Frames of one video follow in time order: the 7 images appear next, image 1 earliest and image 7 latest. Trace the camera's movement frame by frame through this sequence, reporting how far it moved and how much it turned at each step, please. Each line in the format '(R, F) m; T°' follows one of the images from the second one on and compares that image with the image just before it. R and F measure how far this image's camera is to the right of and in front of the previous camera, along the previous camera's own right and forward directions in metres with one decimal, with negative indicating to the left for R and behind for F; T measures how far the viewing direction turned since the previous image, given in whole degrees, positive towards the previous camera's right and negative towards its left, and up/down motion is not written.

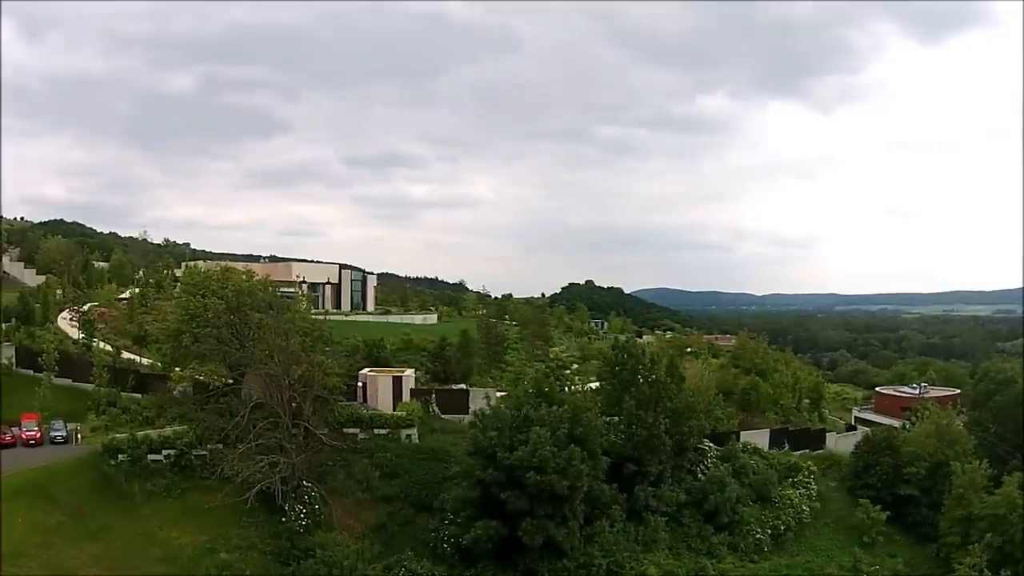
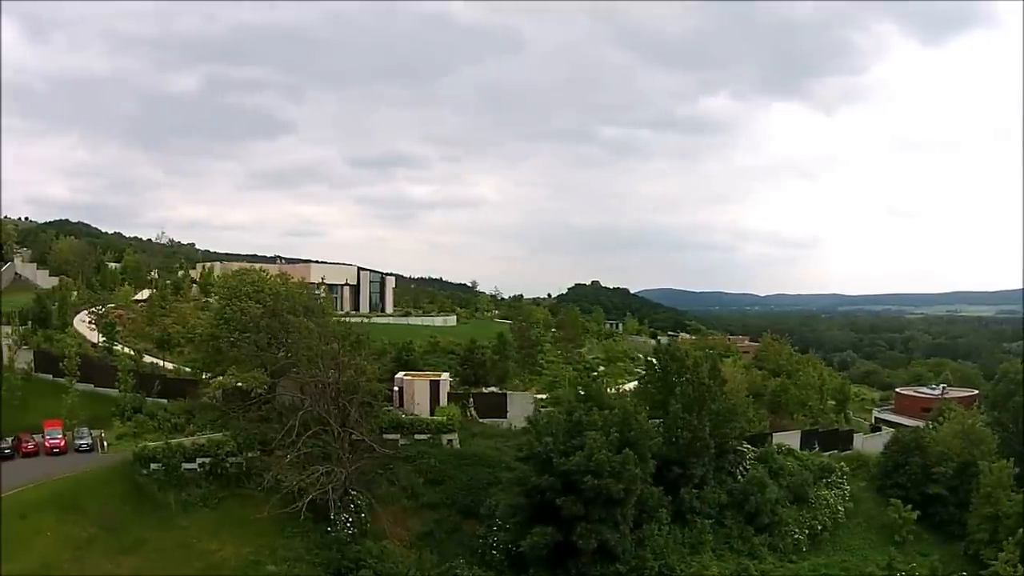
(-1.0, +0.1) m; 0°
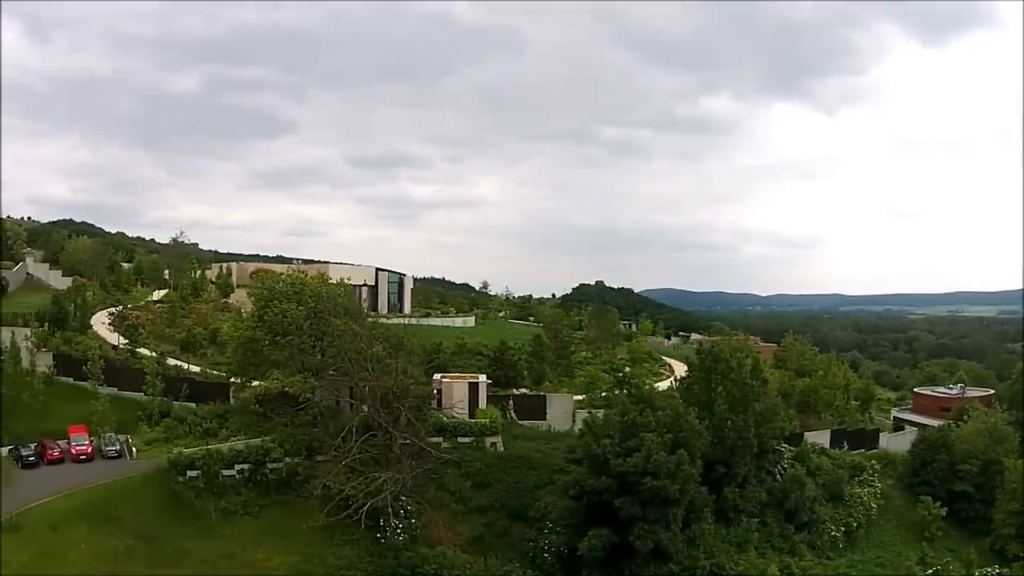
(-1.1, 0.0) m; 0°
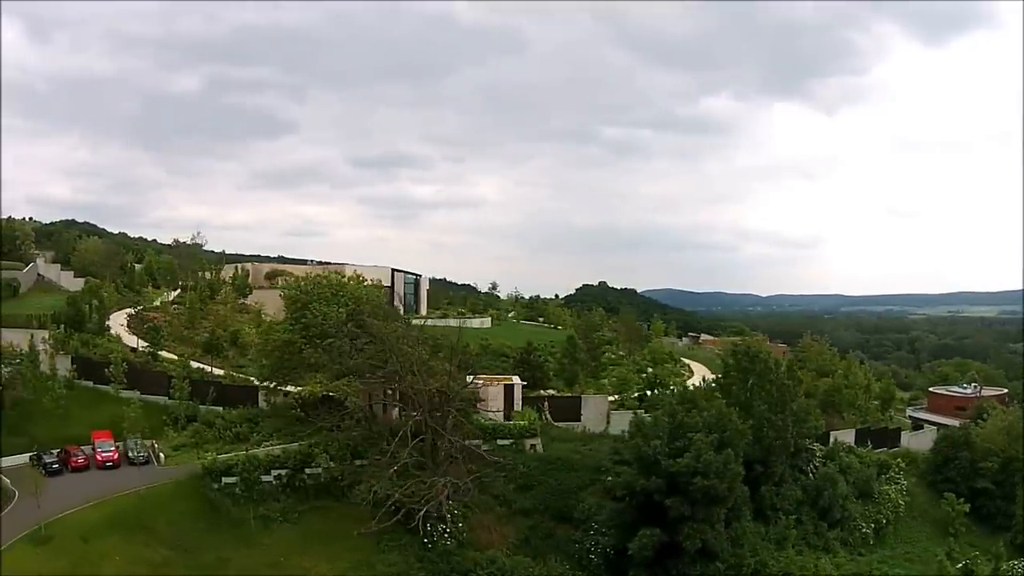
(-1.0, 0.0) m; 0°
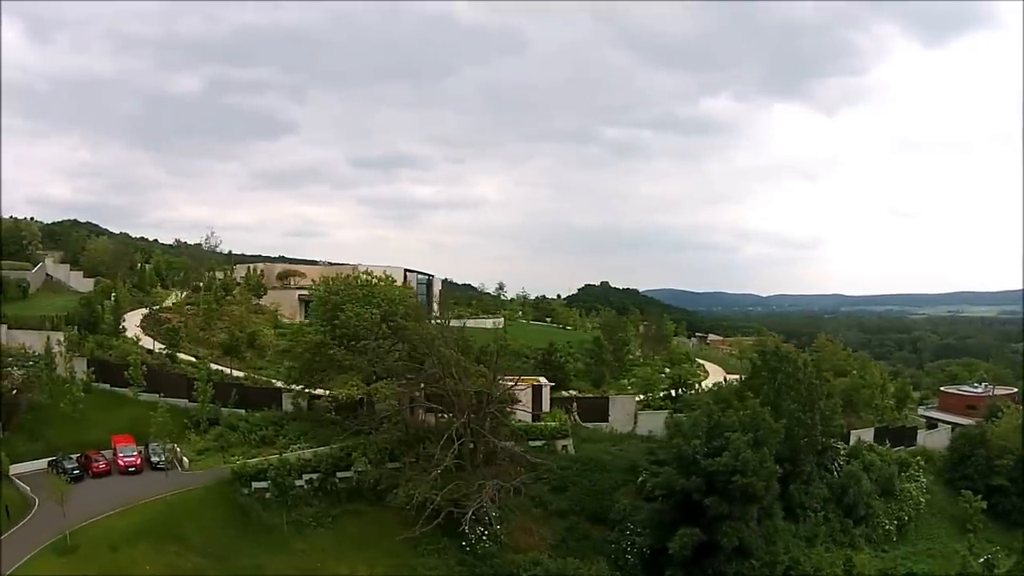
(-0.8, 0.0) m; 0°
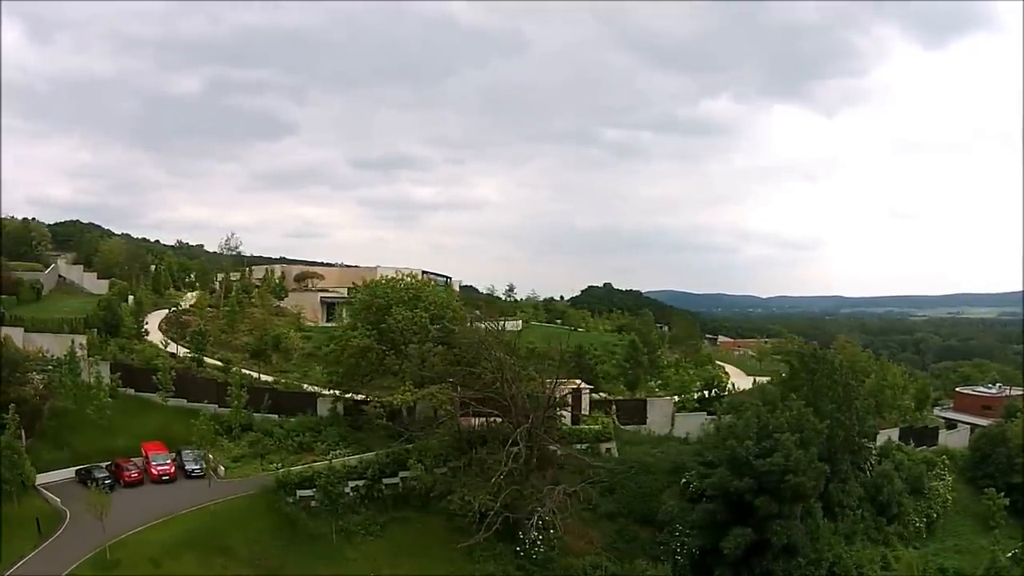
(-1.1, -0.1) m; +1°
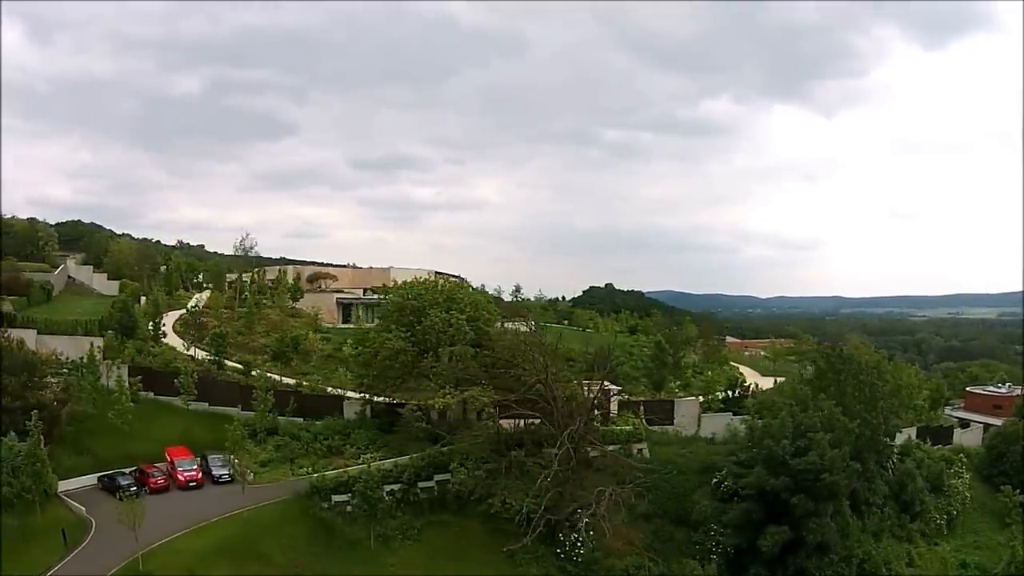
(-0.9, -0.1) m; 0°
